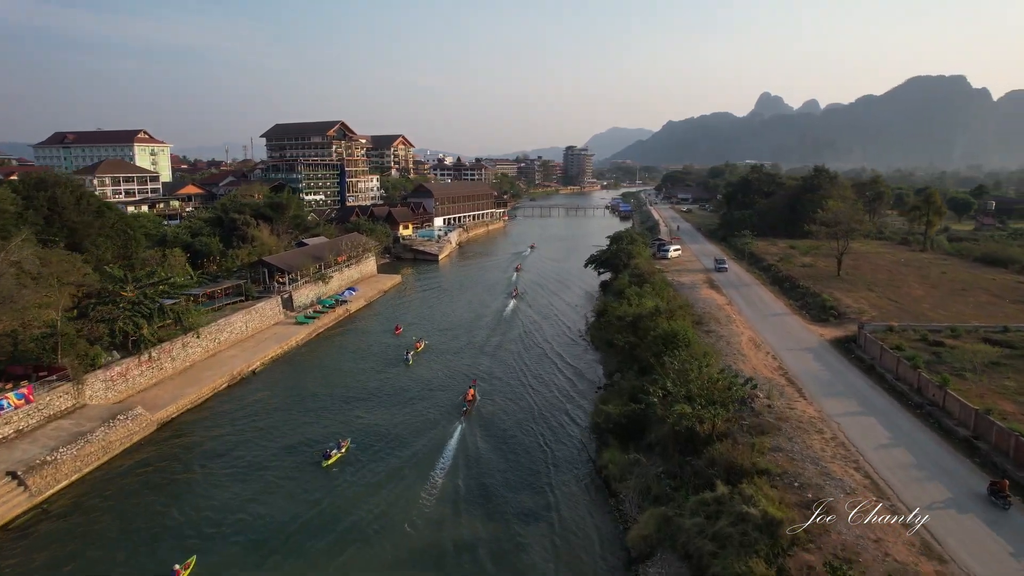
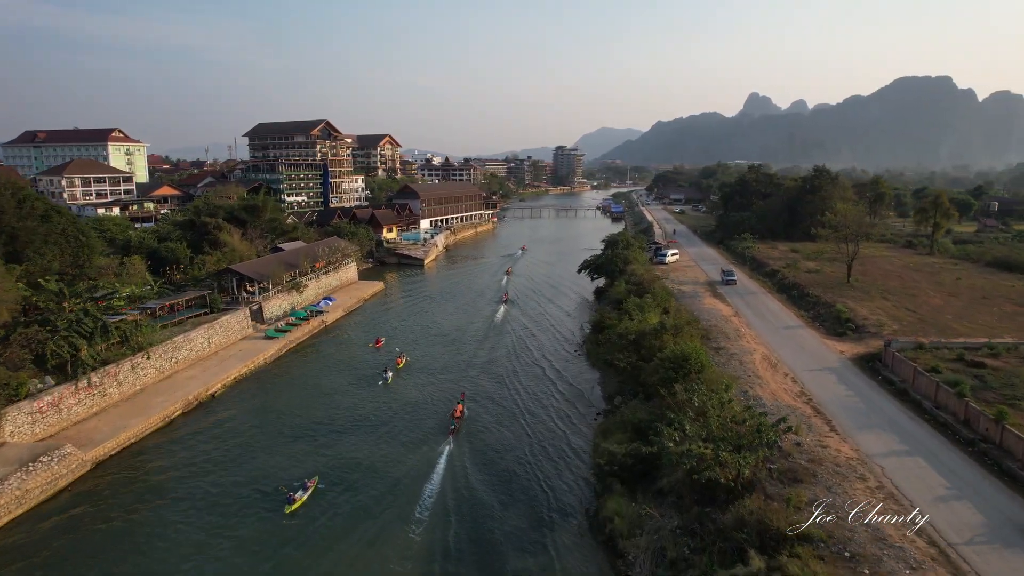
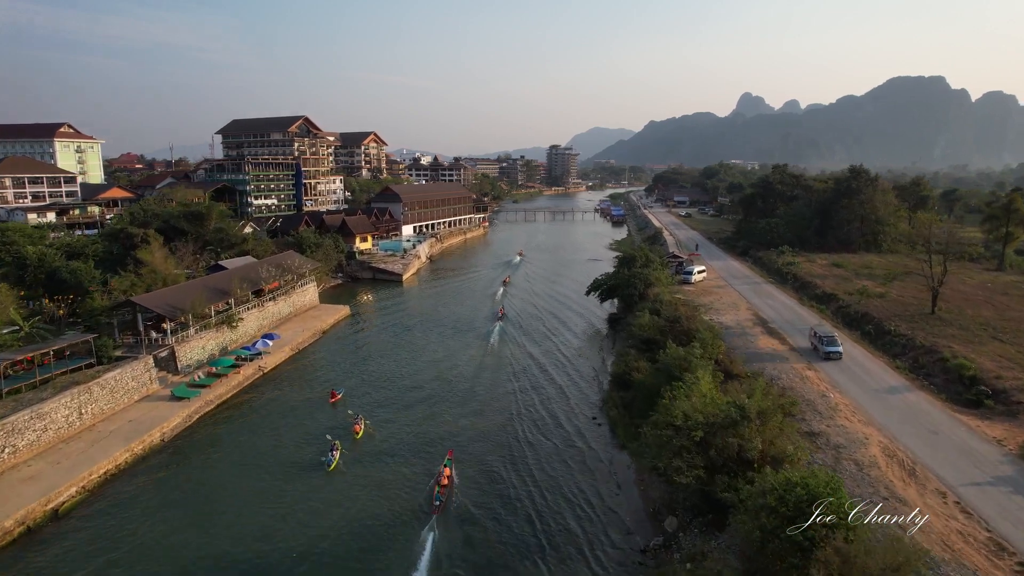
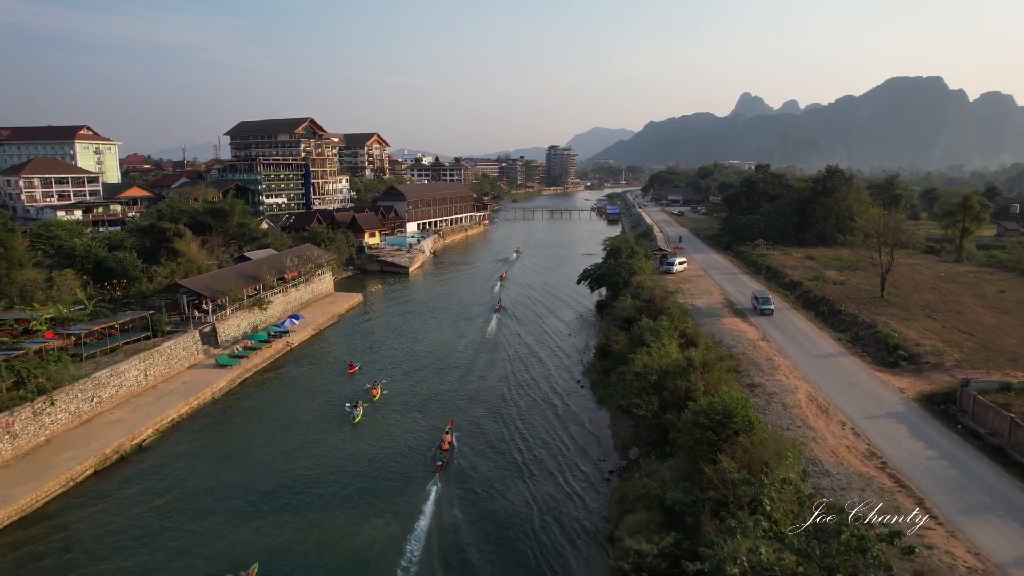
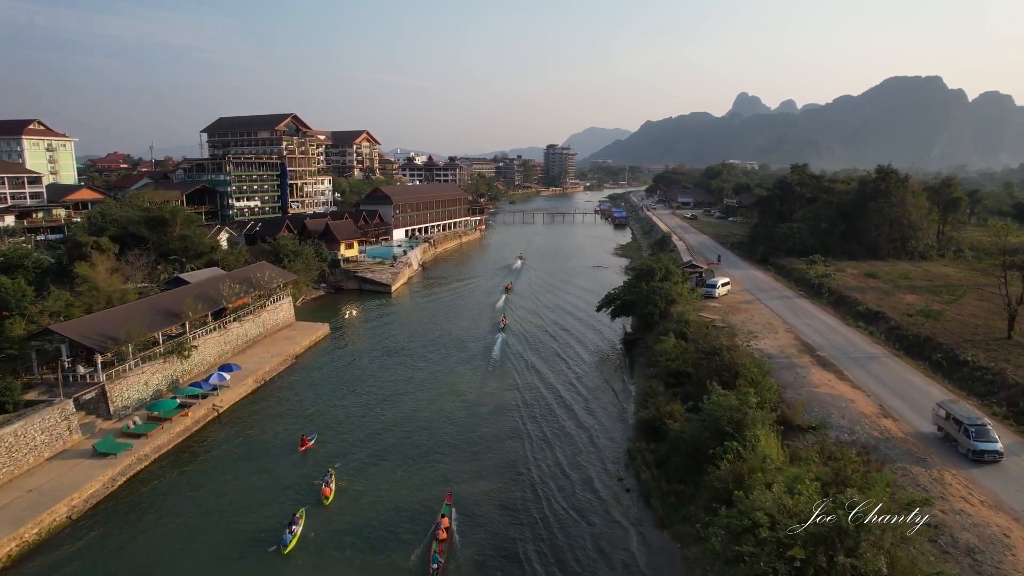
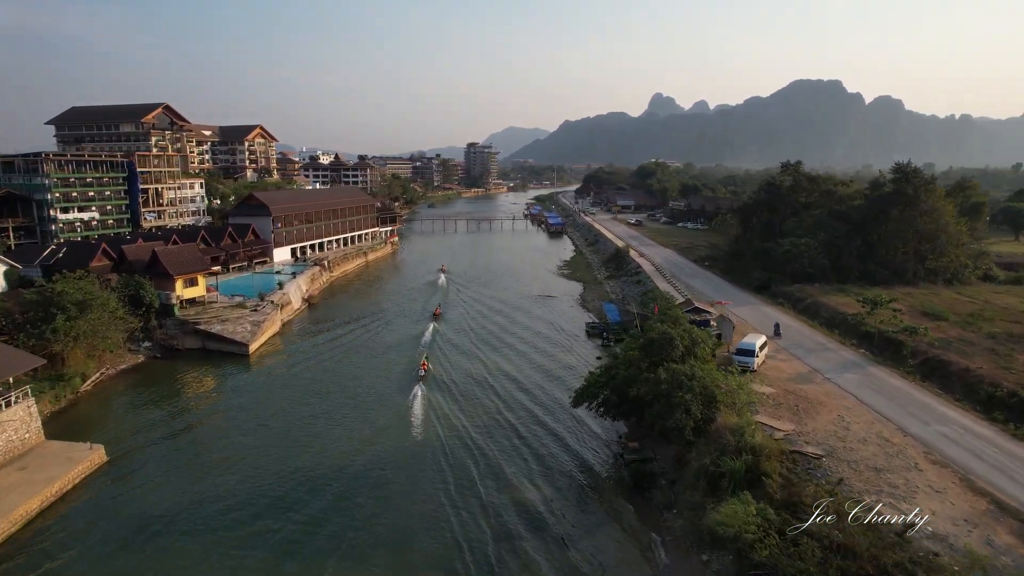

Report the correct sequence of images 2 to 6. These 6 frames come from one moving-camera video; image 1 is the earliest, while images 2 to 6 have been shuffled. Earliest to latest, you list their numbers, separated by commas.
2, 4, 3, 5, 6
